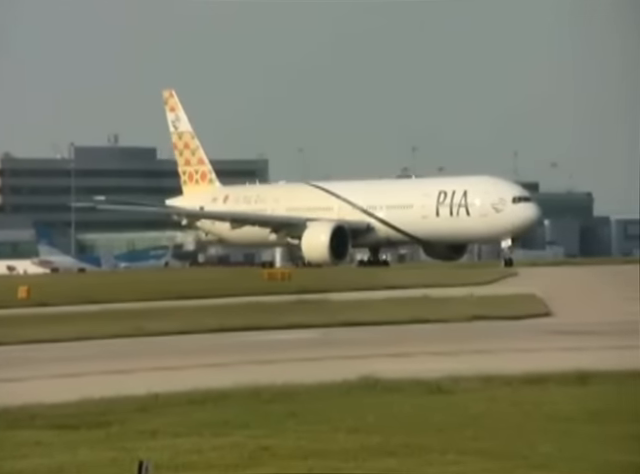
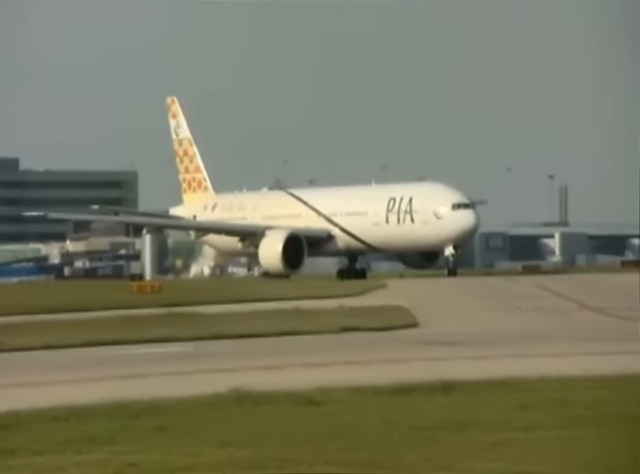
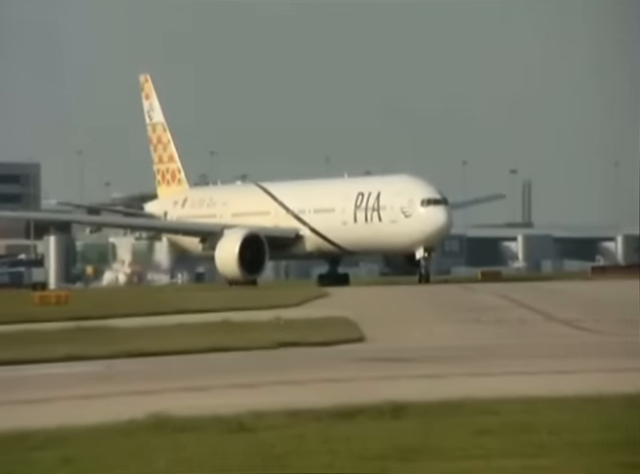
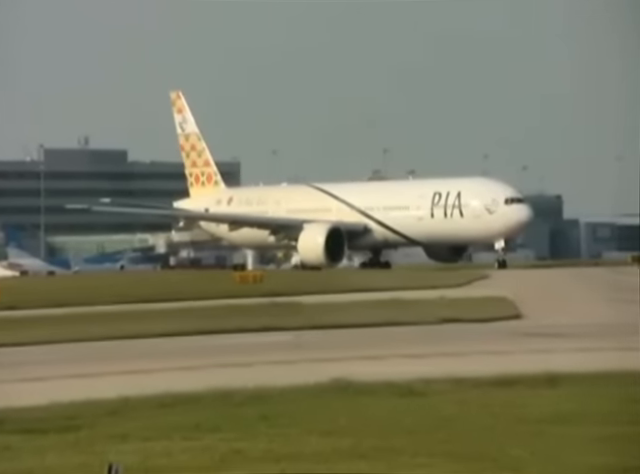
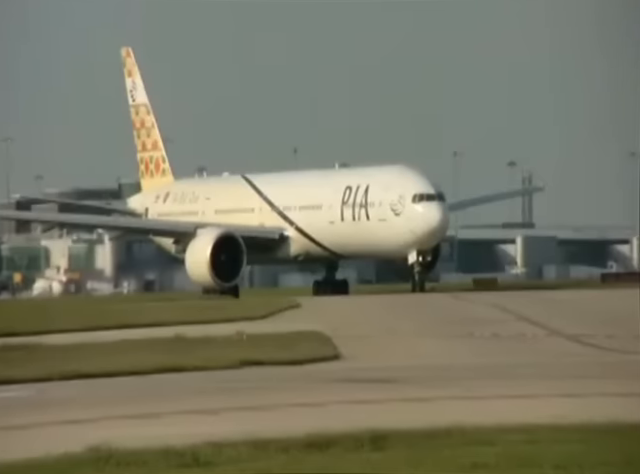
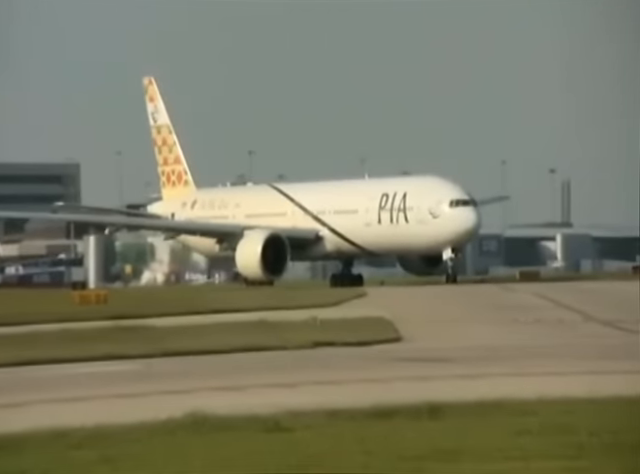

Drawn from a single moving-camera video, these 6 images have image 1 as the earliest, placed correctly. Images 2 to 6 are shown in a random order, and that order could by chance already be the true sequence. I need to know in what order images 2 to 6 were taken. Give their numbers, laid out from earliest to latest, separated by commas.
4, 2, 6, 3, 5
